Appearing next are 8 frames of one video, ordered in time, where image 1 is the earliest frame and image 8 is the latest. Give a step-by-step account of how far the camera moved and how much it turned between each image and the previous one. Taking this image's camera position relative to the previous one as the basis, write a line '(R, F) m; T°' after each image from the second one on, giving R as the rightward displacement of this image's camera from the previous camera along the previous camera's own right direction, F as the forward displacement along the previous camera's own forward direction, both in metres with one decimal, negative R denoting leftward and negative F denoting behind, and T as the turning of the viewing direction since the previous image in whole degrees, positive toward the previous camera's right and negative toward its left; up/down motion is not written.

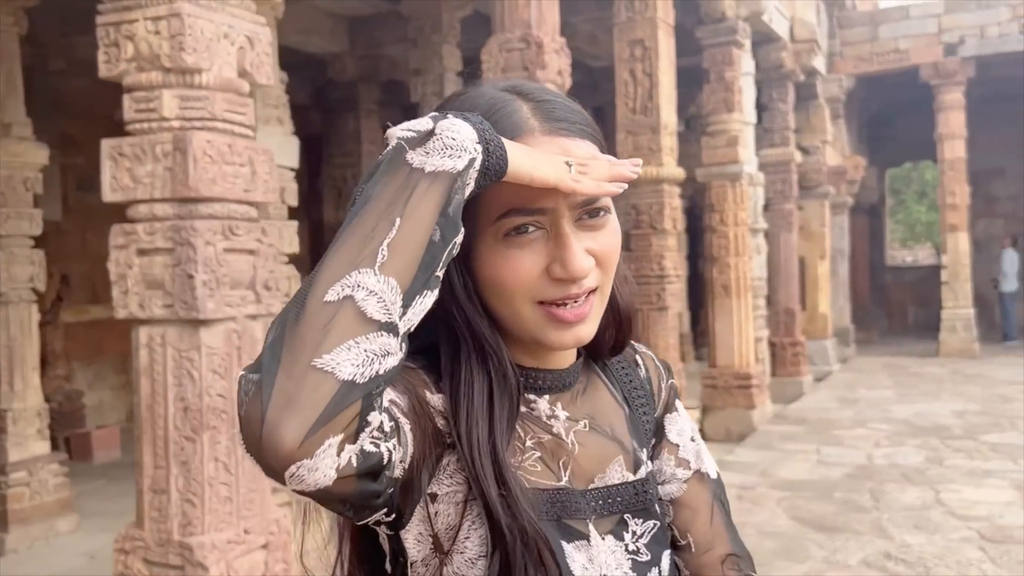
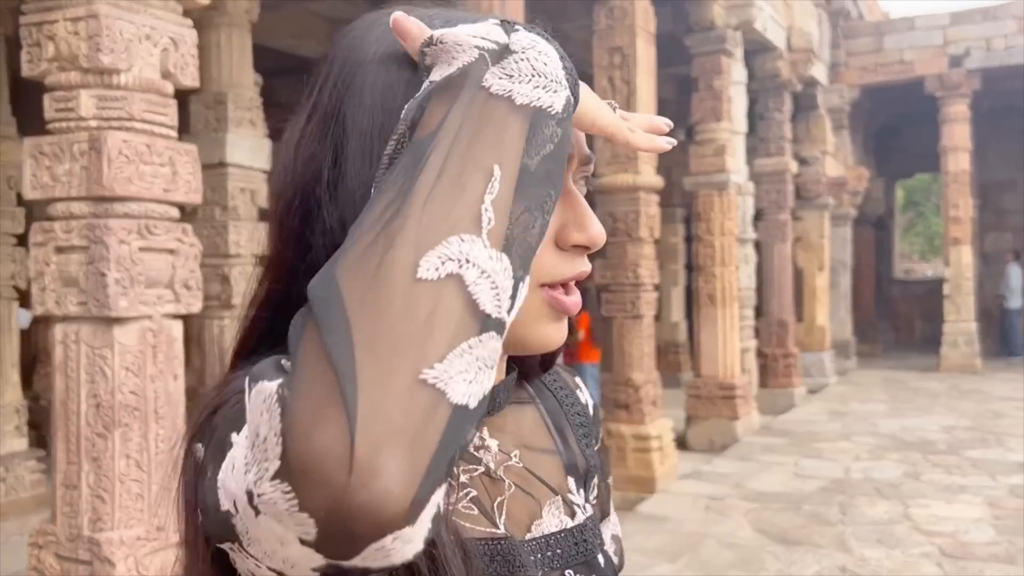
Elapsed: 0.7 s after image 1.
(+0.3, 0.0) m; -1°
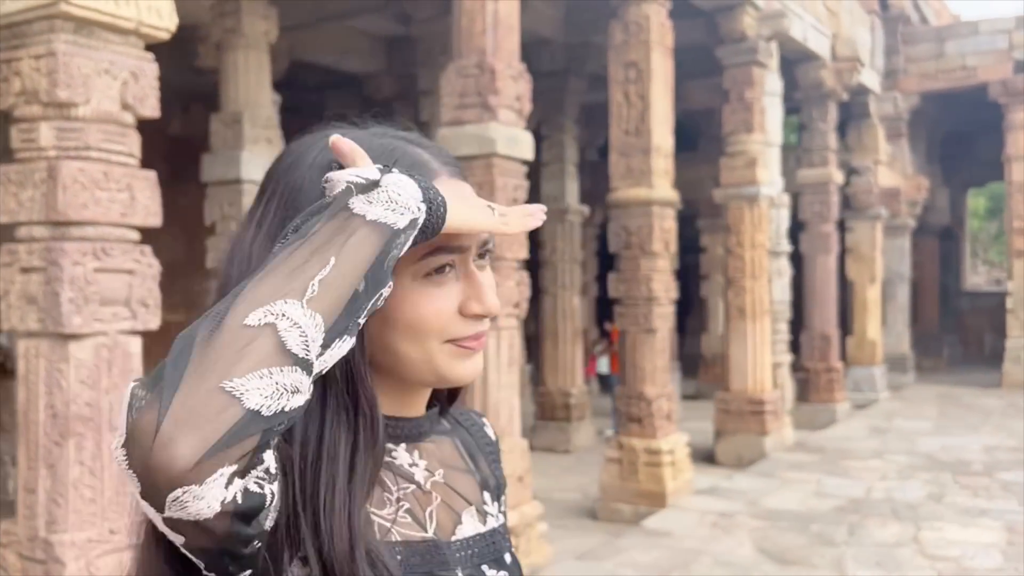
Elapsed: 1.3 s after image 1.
(+0.4, -0.1) m; -5°
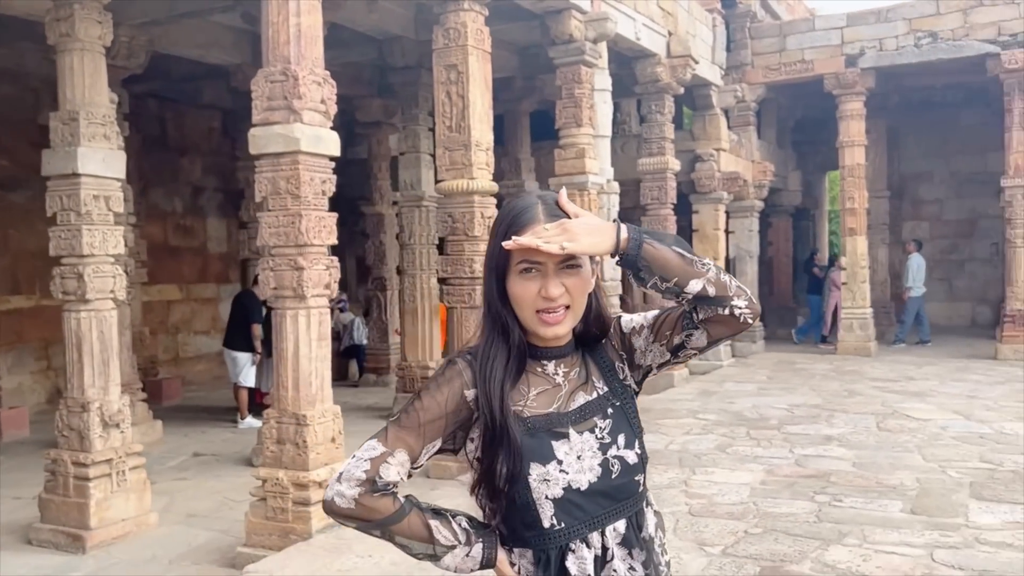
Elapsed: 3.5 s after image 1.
(+0.6, -0.6) m; +5°
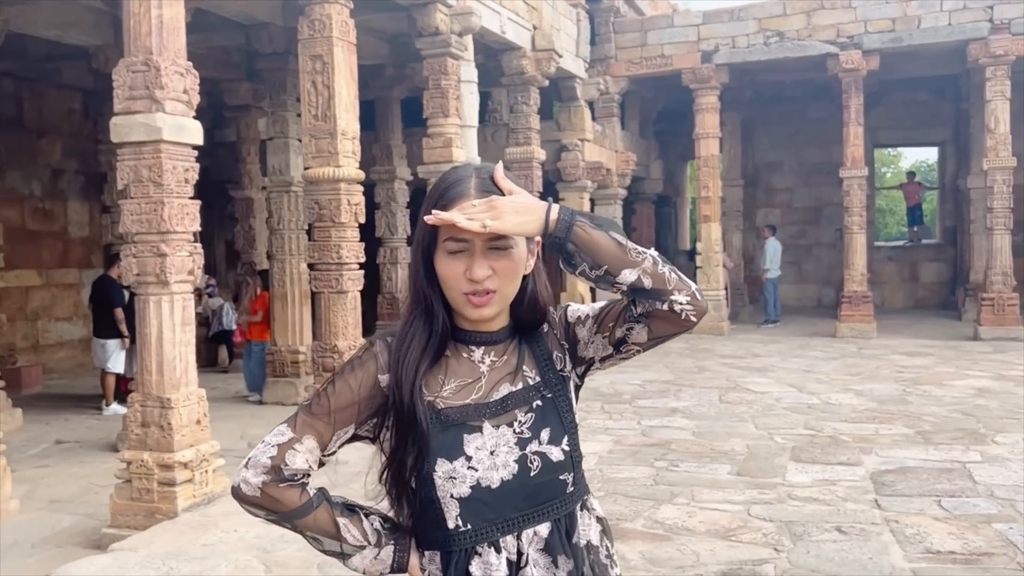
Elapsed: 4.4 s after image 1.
(+0.1, -0.3) m; +7°
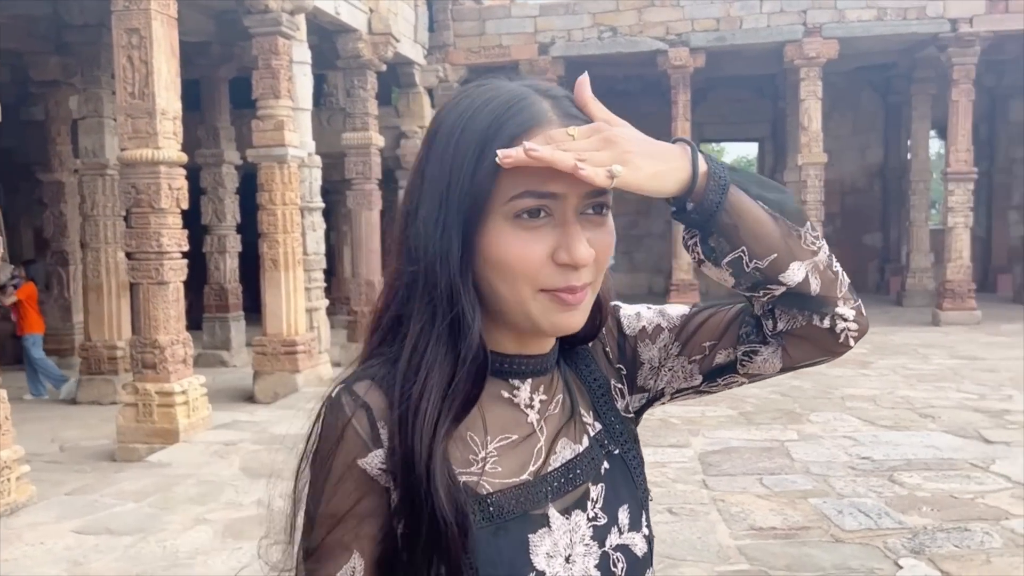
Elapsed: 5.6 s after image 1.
(0.0, +0.1) m; +10°
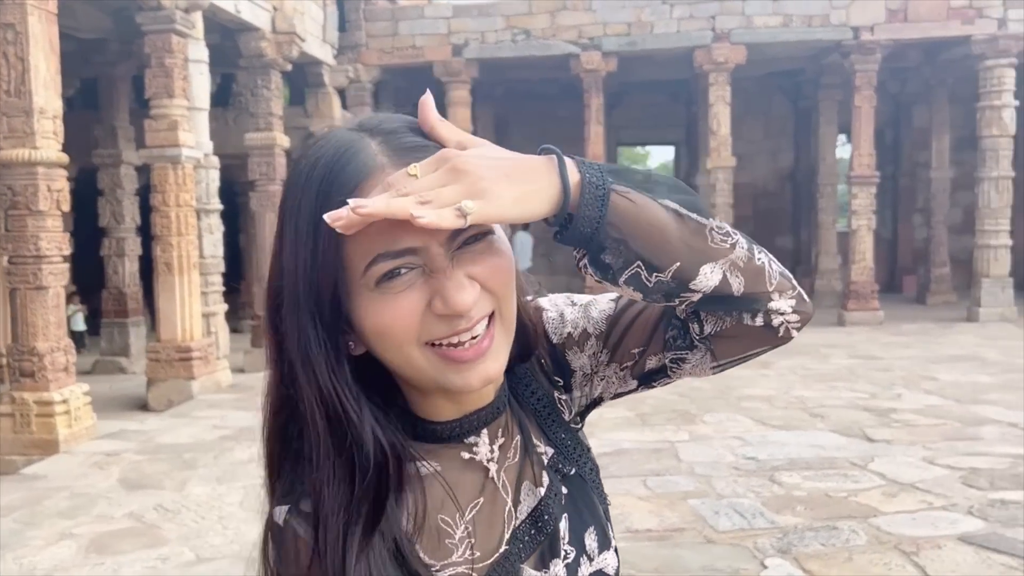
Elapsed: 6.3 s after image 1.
(+0.3, 0.0) m; +4°
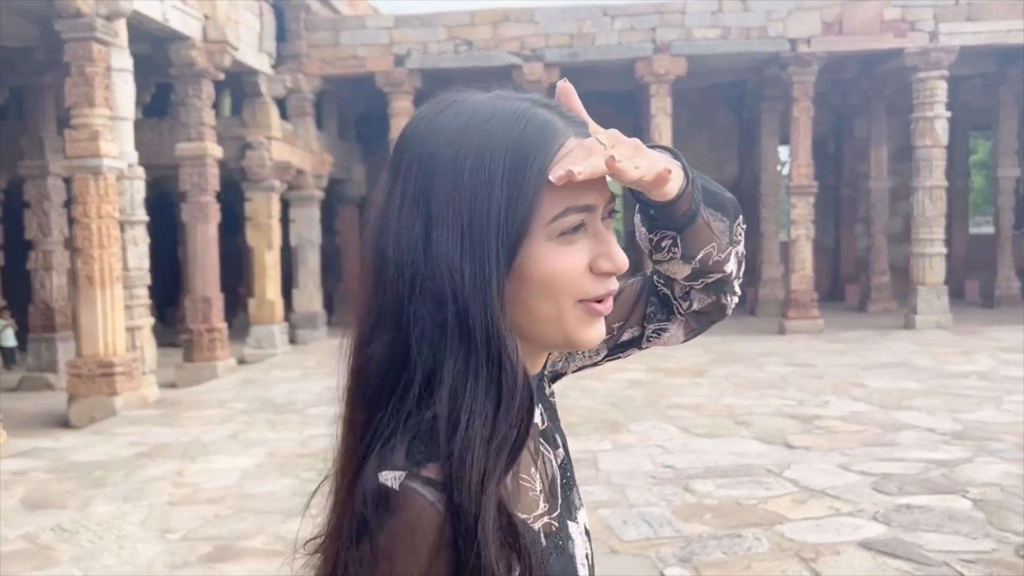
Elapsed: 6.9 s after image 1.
(+0.3, 0.0) m; +2°
